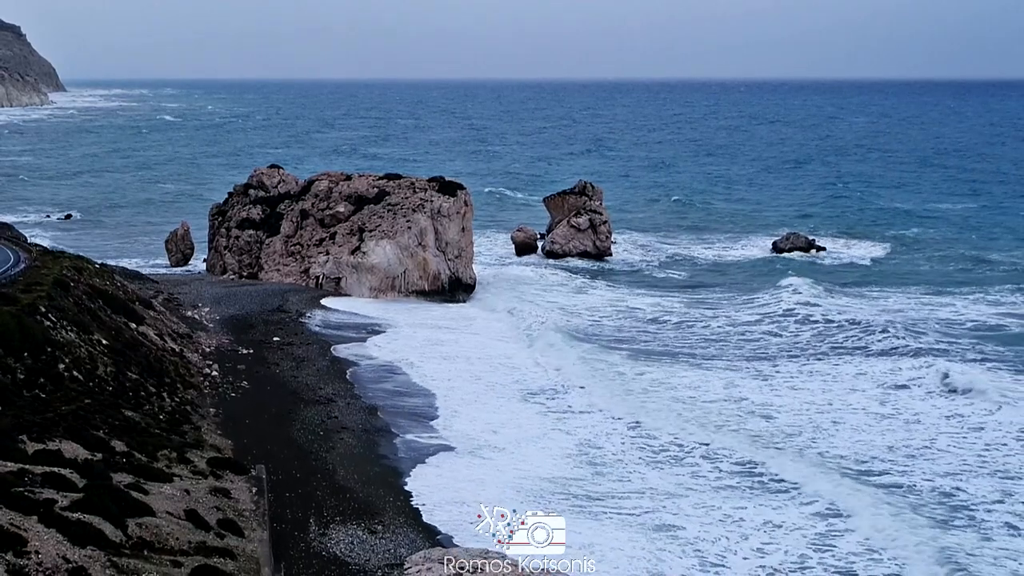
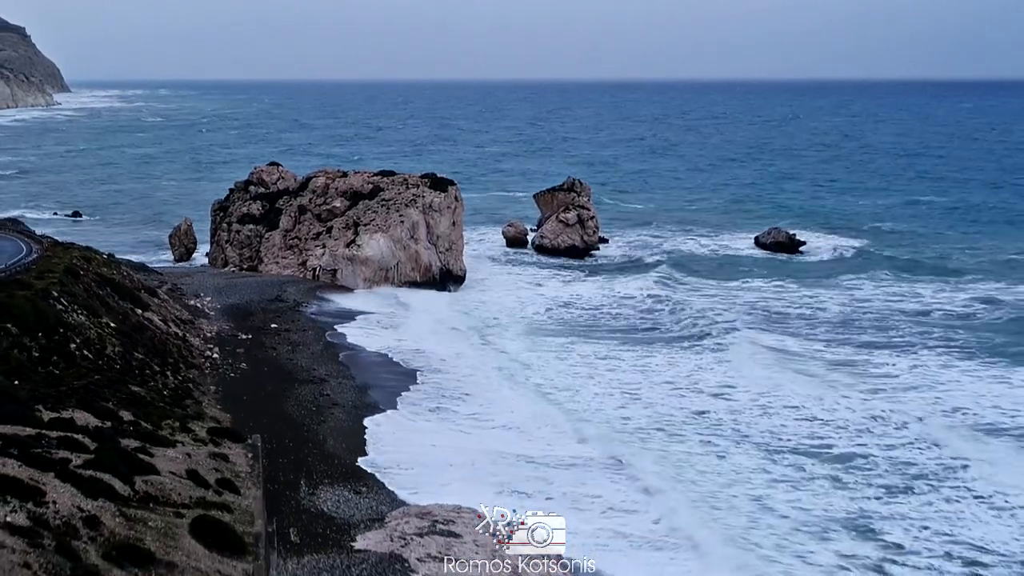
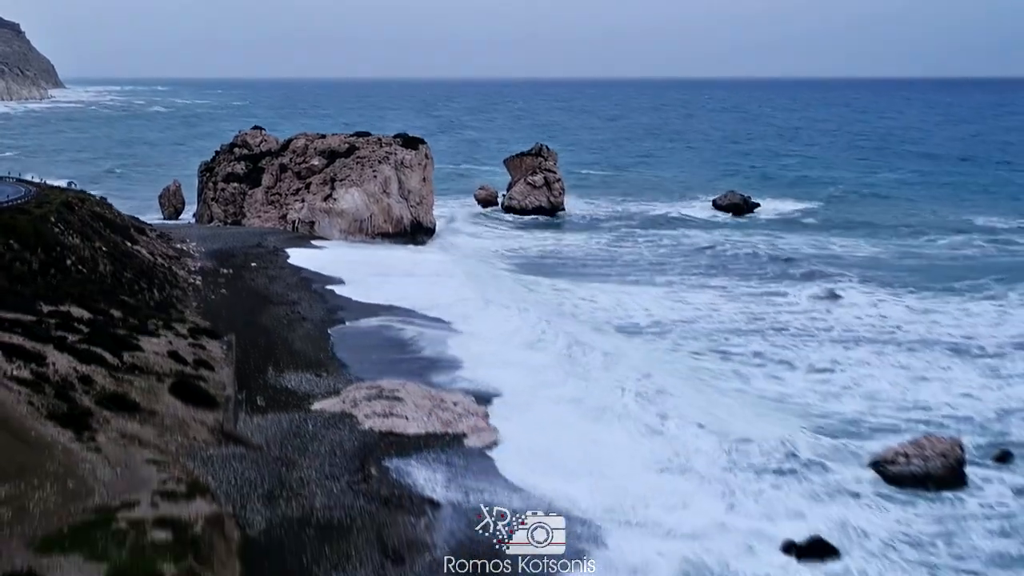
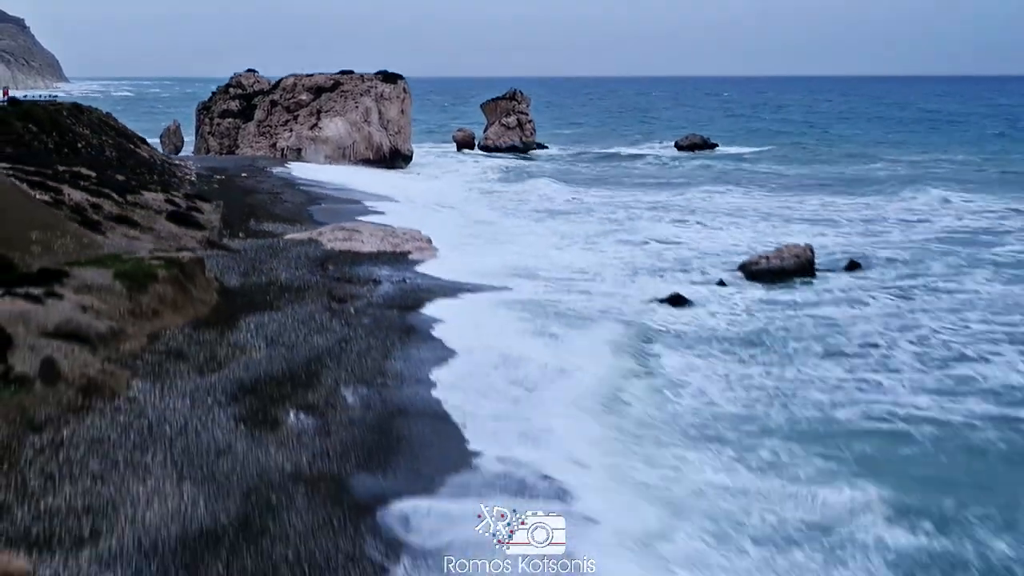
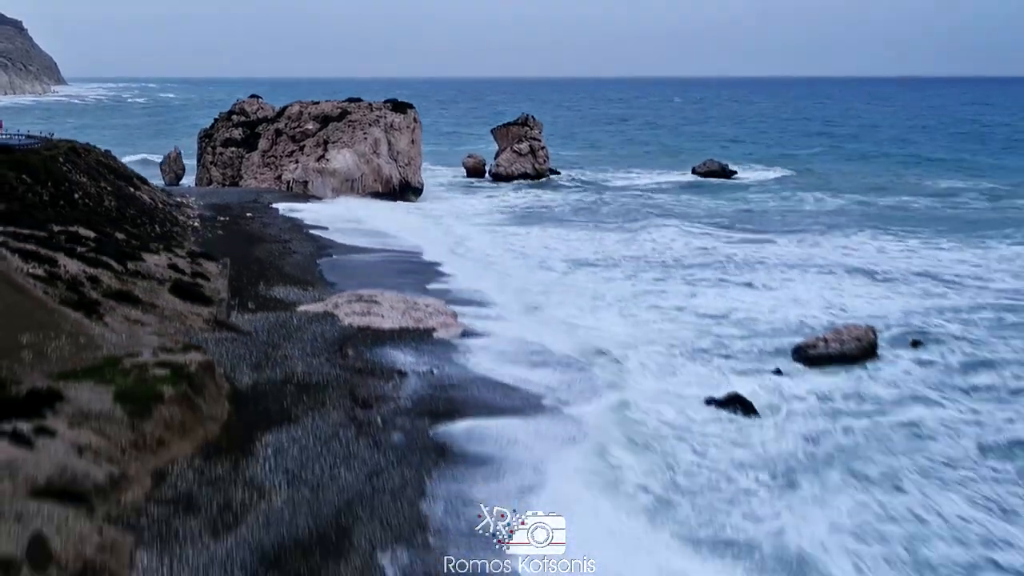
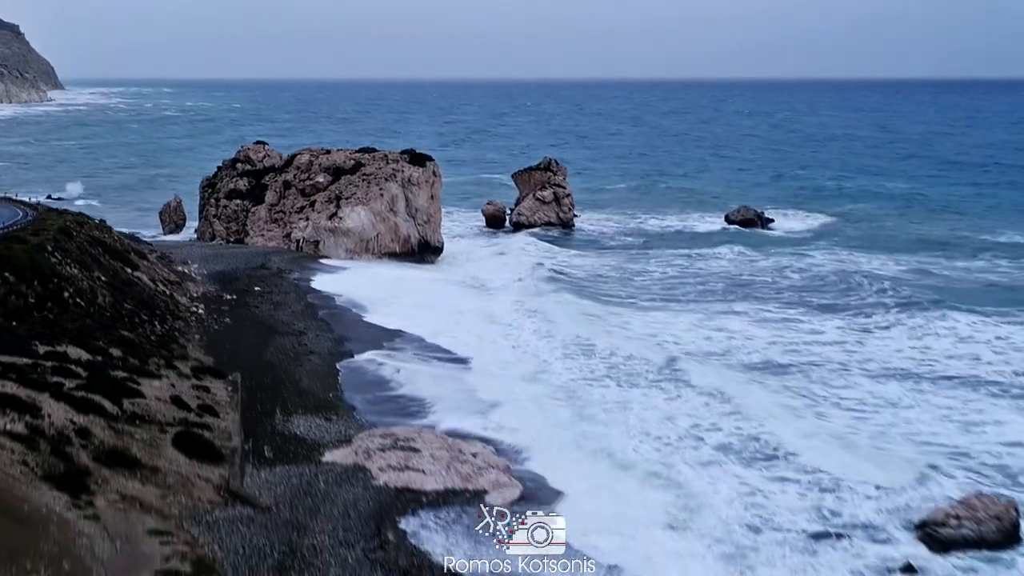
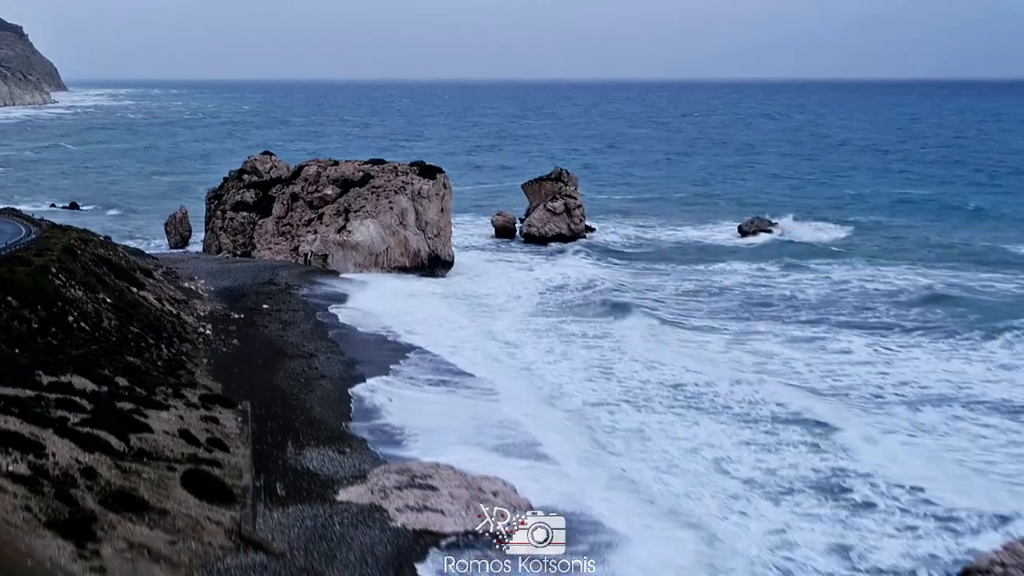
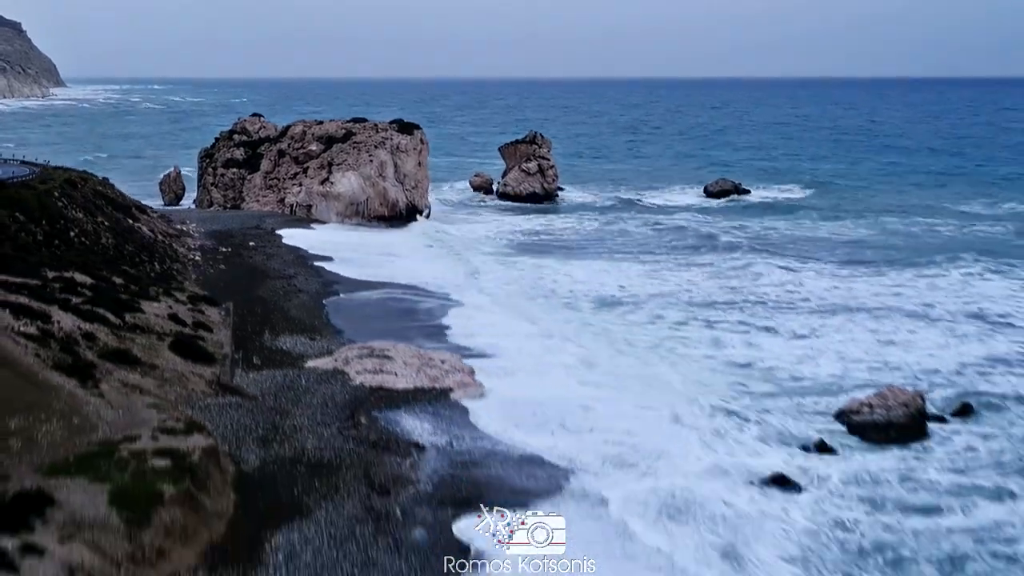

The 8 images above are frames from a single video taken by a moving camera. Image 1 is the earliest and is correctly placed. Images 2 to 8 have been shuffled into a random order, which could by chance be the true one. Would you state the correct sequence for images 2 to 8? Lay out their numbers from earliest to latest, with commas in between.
2, 7, 6, 3, 8, 5, 4
